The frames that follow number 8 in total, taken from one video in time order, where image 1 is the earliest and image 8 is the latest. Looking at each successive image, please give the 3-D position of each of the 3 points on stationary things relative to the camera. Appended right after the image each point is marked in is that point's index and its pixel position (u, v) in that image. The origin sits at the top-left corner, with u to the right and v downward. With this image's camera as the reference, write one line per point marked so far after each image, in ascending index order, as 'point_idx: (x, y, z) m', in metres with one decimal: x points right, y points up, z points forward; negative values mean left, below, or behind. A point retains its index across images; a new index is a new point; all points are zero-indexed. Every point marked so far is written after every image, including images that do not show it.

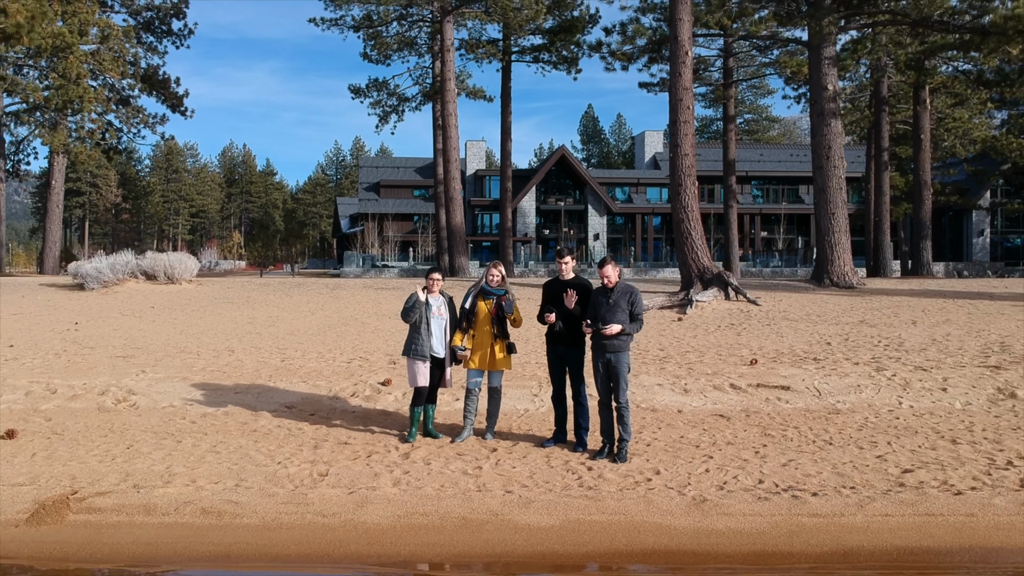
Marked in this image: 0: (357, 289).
0: (-3.5, 0.0, +19.9) m
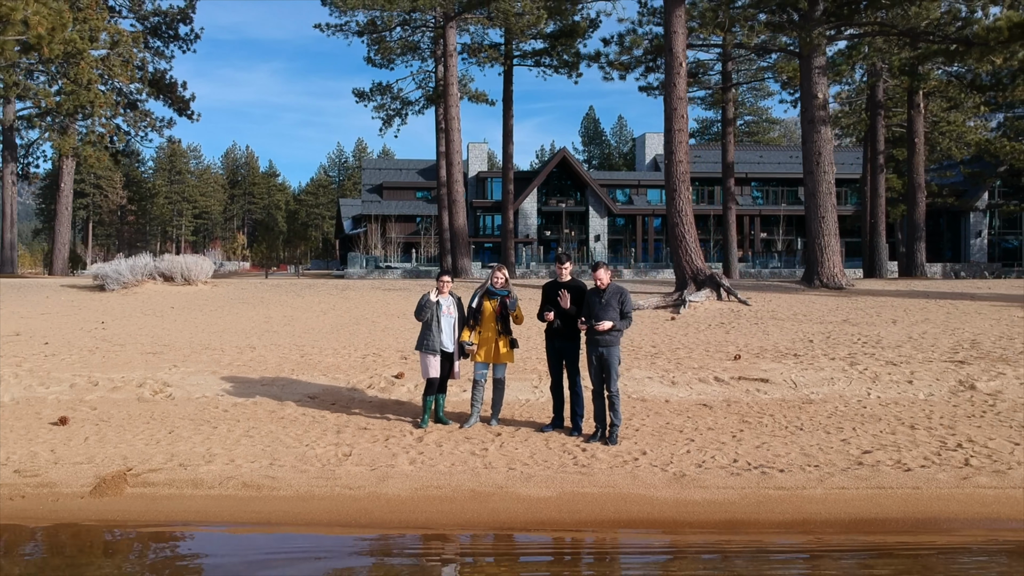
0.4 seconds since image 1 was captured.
0: (-3.4, 0.0, +20.7) m
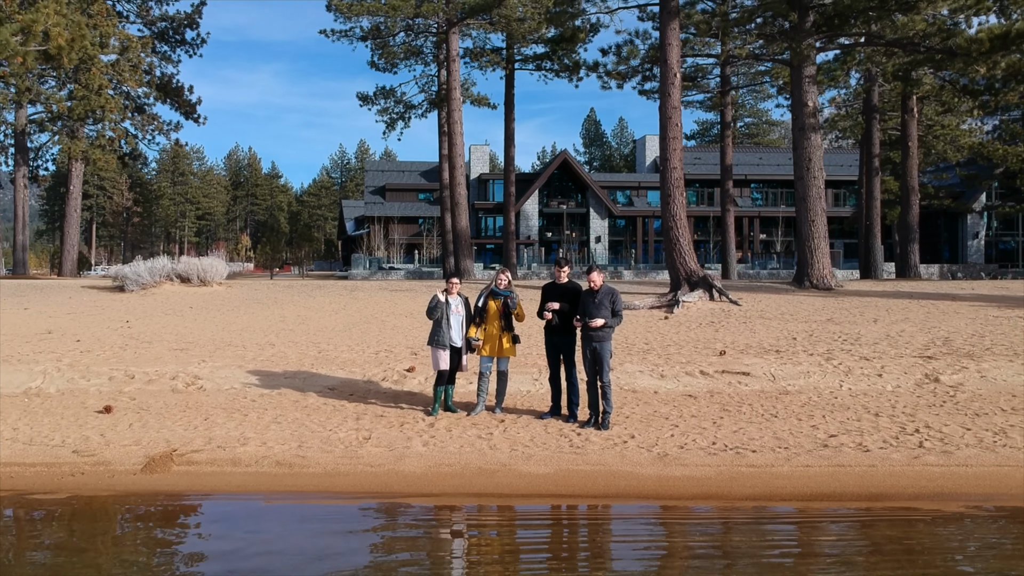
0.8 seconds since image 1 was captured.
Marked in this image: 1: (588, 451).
0: (-3.4, -0.1, +21.6) m
1: (+0.7, -1.4, +7.8) m
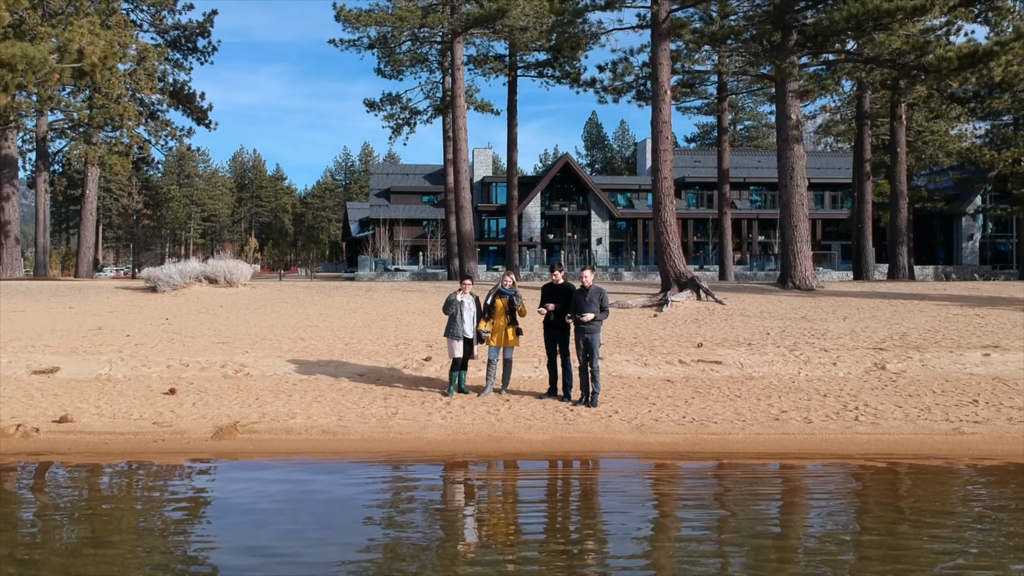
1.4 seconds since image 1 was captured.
0: (-3.3, -0.1, +23.2) m
1: (+0.7, -1.4, +9.4) m
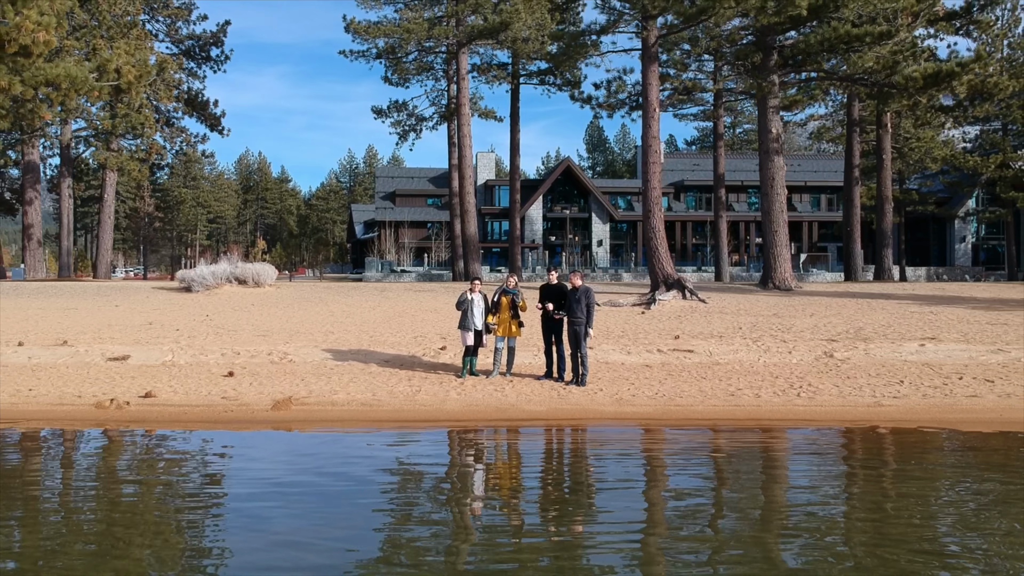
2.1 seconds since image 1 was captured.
0: (-3.2, -0.1, +25.3) m
1: (+0.8, -1.4, +11.5) m
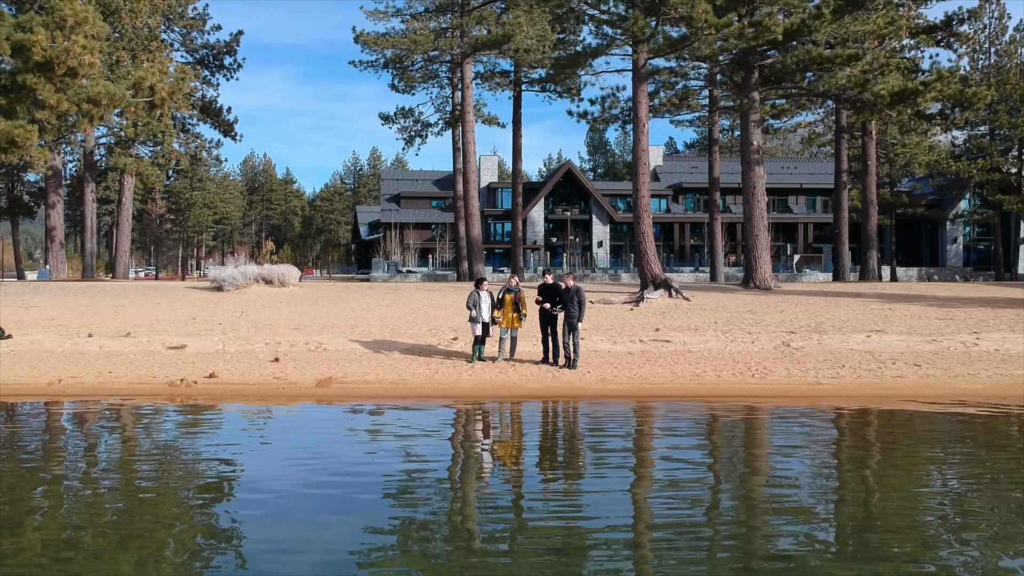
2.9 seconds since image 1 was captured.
0: (-3.1, -0.1, +27.6) m
1: (+0.8, -1.4, +13.8) m
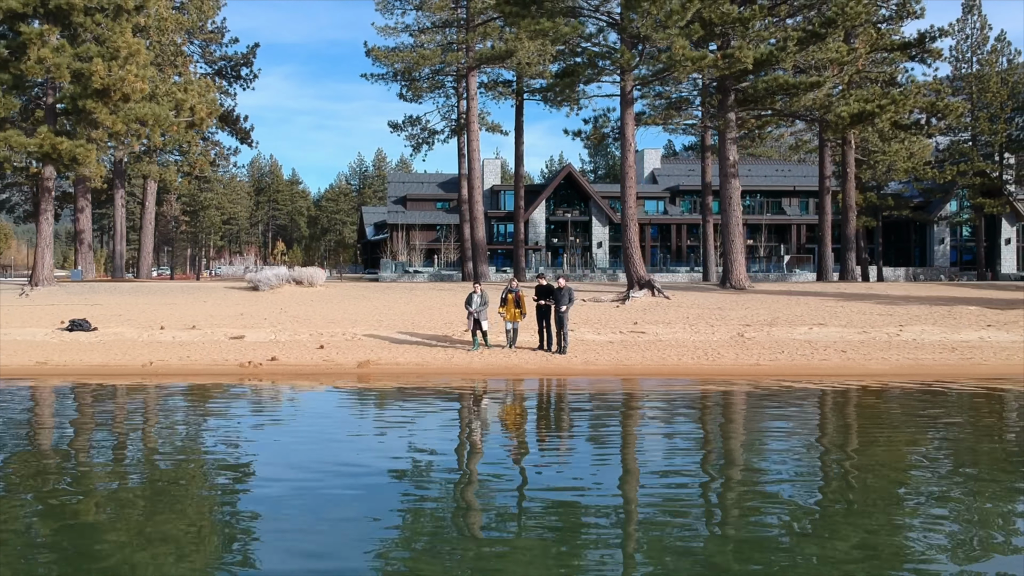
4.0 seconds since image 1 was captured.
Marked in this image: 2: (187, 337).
0: (-3.1, -0.1, +31.0) m
1: (+0.8, -1.4, +17.2) m
2: (-7.3, -1.1, +19.8) m
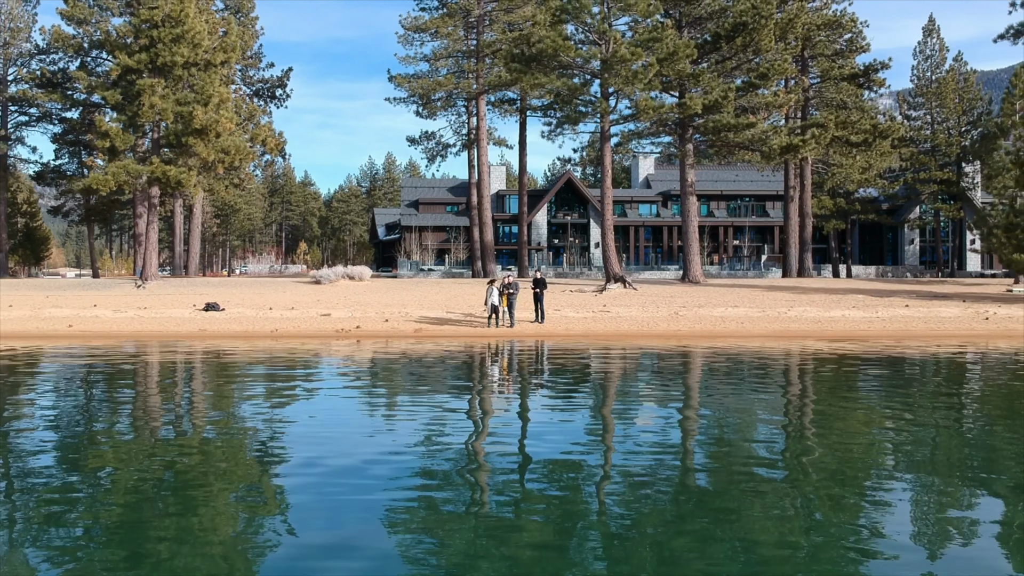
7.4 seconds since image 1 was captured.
0: (-2.9, +0.2, +39.5) m
1: (+1.0, -1.2, +25.7) m
2: (-7.1, -0.9, +28.3) m
